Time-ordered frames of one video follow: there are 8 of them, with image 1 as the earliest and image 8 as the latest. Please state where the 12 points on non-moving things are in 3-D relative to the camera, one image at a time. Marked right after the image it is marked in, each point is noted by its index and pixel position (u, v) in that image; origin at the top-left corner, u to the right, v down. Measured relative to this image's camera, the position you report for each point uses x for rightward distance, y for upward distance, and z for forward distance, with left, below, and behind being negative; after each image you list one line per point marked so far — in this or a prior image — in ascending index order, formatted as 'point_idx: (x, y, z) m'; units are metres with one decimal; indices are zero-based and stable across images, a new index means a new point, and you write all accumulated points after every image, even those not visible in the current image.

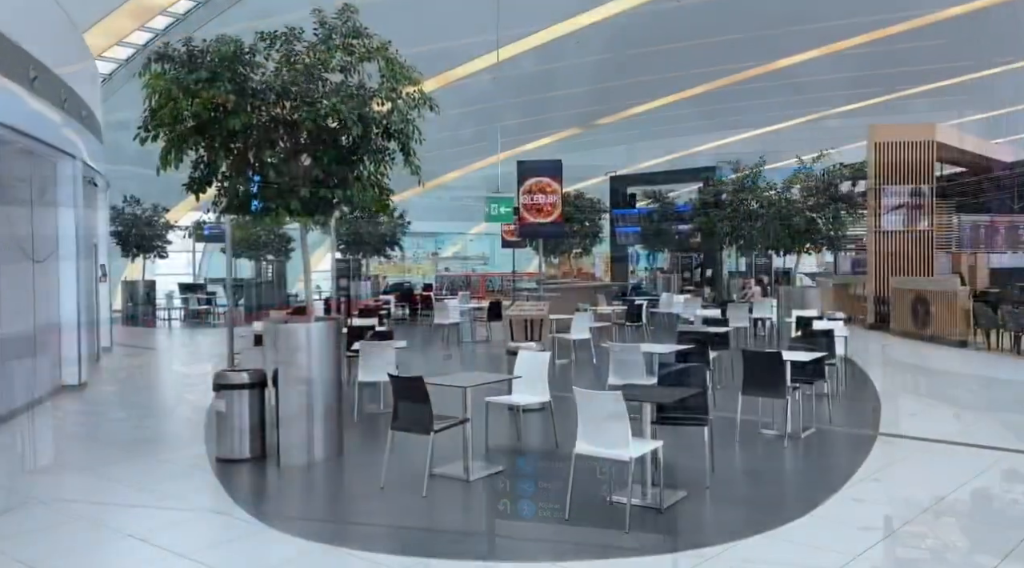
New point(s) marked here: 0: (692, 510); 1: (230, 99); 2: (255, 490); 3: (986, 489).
0: (+1.1, -1.4, +5.3) m
1: (-2.0, +1.3, +6.2) m
2: (-1.7, -1.4, +5.9) m
3: (+3.2, -1.4, +5.9) m
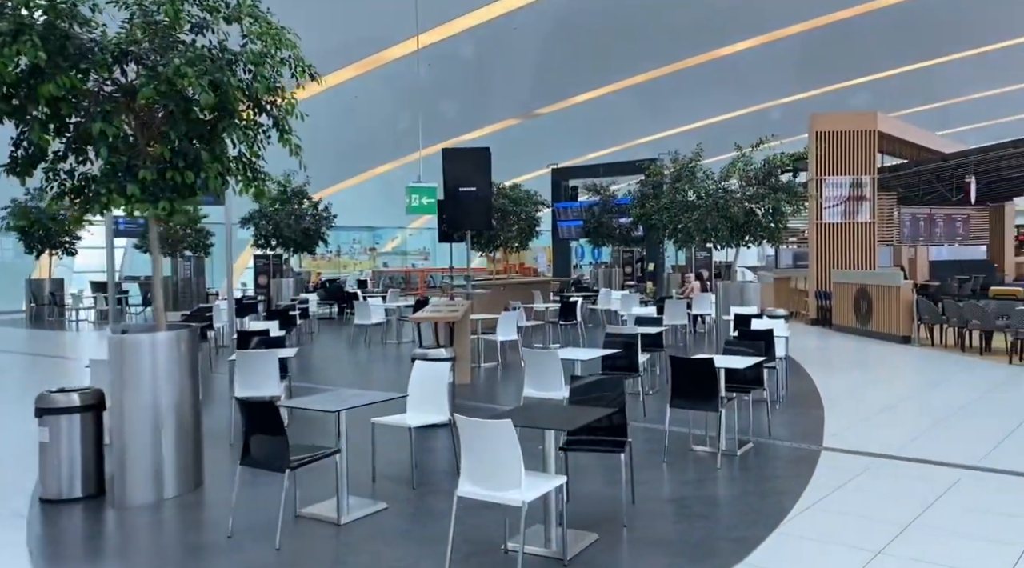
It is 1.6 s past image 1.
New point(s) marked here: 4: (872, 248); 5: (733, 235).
0: (+0.5, -1.4, +4.4) m
1: (-2.7, +1.3, +5.1) m
2: (-2.4, -1.4, +4.8) m
3: (+2.6, -1.4, +5.2) m
4: (+7.6, +0.8, +18.5) m
5: (+3.6, +0.8, +14.2) m
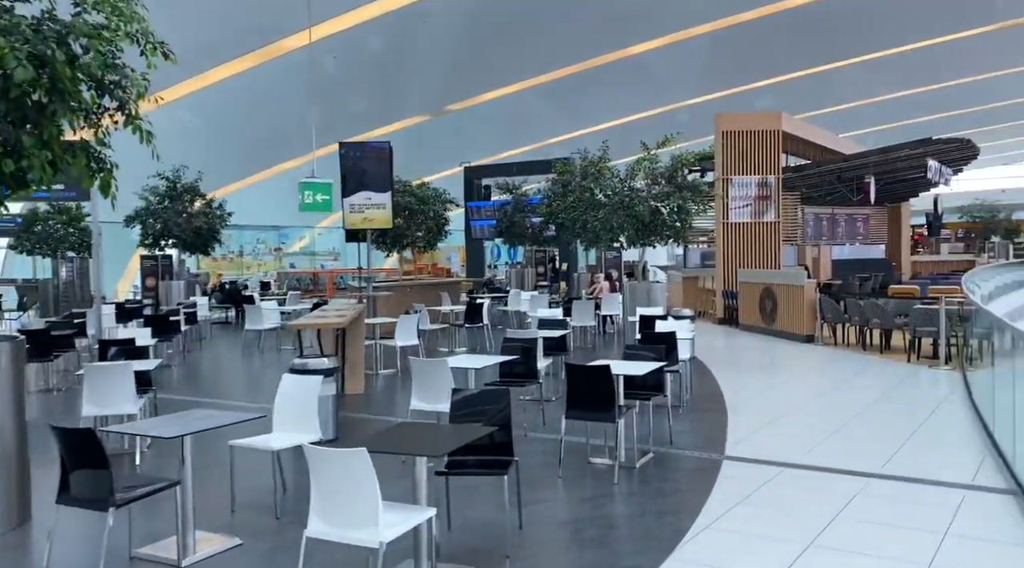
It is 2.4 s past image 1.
0: (-0.1, -1.4, +3.9) m
1: (-3.3, +1.3, +4.3) m
2: (-3.0, -1.4, +4.1) m
3: (+1.9, -1.4, +4.9) m
4: (+5.7, +0.8, +18.6) m
5: (+2.1, +0.8, +14.0) m
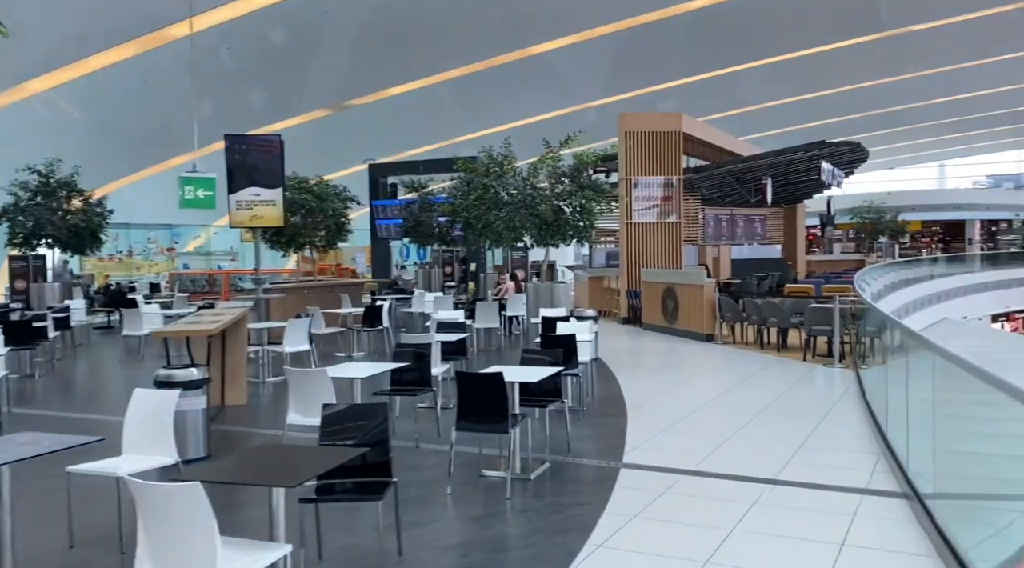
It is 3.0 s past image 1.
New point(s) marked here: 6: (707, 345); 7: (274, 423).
0: (-0.6, -1.4, +3.4) m
1: (-3.9, +1.2, +3.6) m
2: (-3.5, -1.5, +3.3) m
3: (+1.2, -1.4, +4.6) m
4: (+3.6, +0.8, +18.7) m
5: (+0.5, +0.8, +13.8) m
6: (+3.4, -1.1, +15.2) m
7: (-2.2, -1.3, +8.0) m
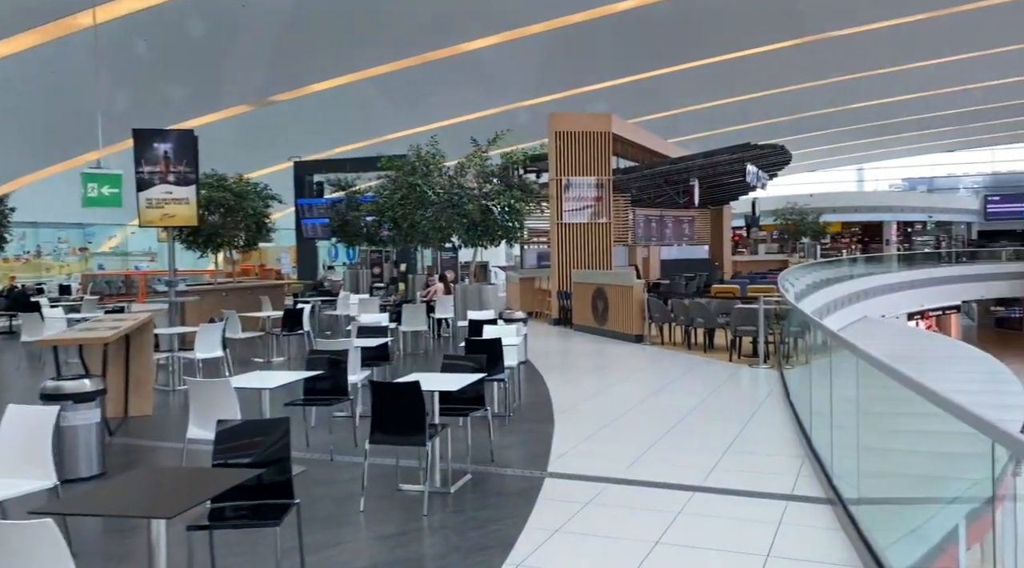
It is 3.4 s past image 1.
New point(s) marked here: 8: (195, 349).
0: (-1.0, -1.4, +3.1) m
1: (-4.2, +1.2, +3.0) m
2: (-3.8, -1.5, +2.8) m
3: (+0.8, -1.4, +4.4) m
4: (+2.1, +0.8, +18.7) m
5: (-0.7, +0.8, +13.5) m
6: (+2.2, -1.1, +15.2) m
7: (-2.8, -1.3, +7.6) m
8: (-3.7, -0.8, +10.3) m
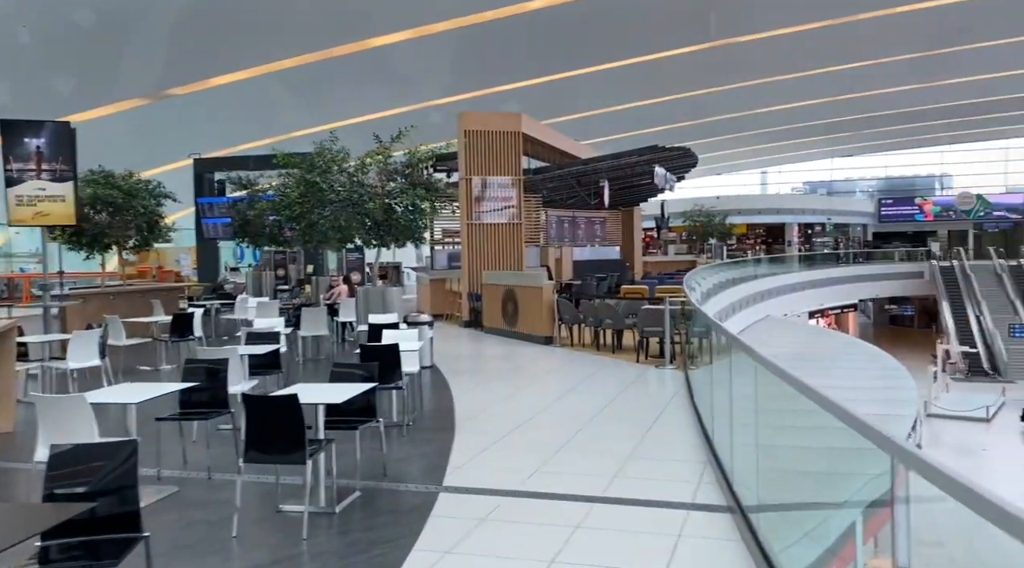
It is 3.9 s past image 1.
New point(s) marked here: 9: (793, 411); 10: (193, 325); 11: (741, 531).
0: (-1.4, -1.4, +2.6) m
1: (-4.6, +1.2, +2.2) m
2: (-4.2, -1.5, +2.0) m
3: (+0.3, -1.5, +4.2) m
4: (+0.1, +0.8, +18.4) m
5: (-2.1, +0.7, +13.0) m
6: (+0.5, -1.1, +15.0) m
7: (-3.7, -1.3, +6.9) m
8: (-4.8, -0.8, +9.5) m
9: (+1.5, -0.7, +4.6) m
10: (-4.5, -0.6, +12.4) m
11: (+1.4, -1.5, +5.4) m
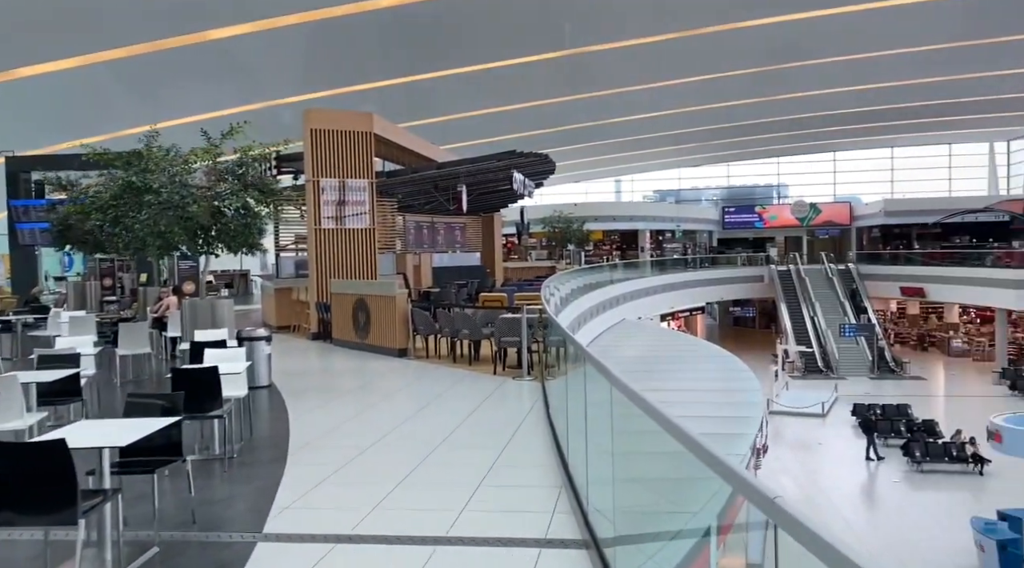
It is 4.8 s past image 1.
0: (-1.9, -1.5, +1.7) m
1: (-5.0, +1.1, +0.7) m
2: (-4.6, -1.6, +0.6) m
3: (-0.5, -1.5, +3.4) m
4: (-2.9, +0.6, +17.5) m
5: (-4.2, +0.6, +11.8) m
6: (-1.9, -1.3, +14.2) m
7: (-4.8, -1.5, +5.5) m
8: (-6.3, -0.9, +7.9) m
9: (+0.7, -0.7, +4.1) m
10: (-6.5, -0.7, +10.8) m
11: (+0.5, -1.6, +4.9) m
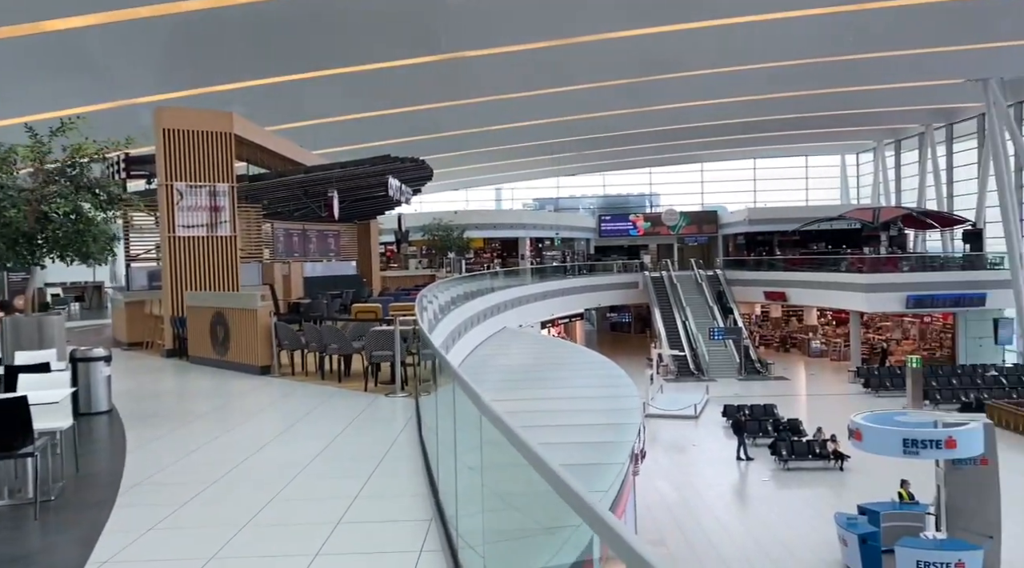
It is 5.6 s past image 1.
0: (-2.1, -1.6, +0.8) m
1: (-5.1, +1.0, -0.5) m
2: (-4.6, -1.7, -0.6) m
3: (-1.0, -1.6, +2.7) m
4: (-5.3, +0.4, +16.4) m
5: (-5.8, +0.4, +10.5) m
6: (-3.8, -1.4, +13.2) m
7: (-5.5, -1.6, +4.2) m
8: (-7.4, -1.1, +6.4) m
9: (+0.1, -0.8, +3.5) m
10: (-7.9, -0.9, +9.2) m
11: (-0.2, -1.7, +4.3) m
